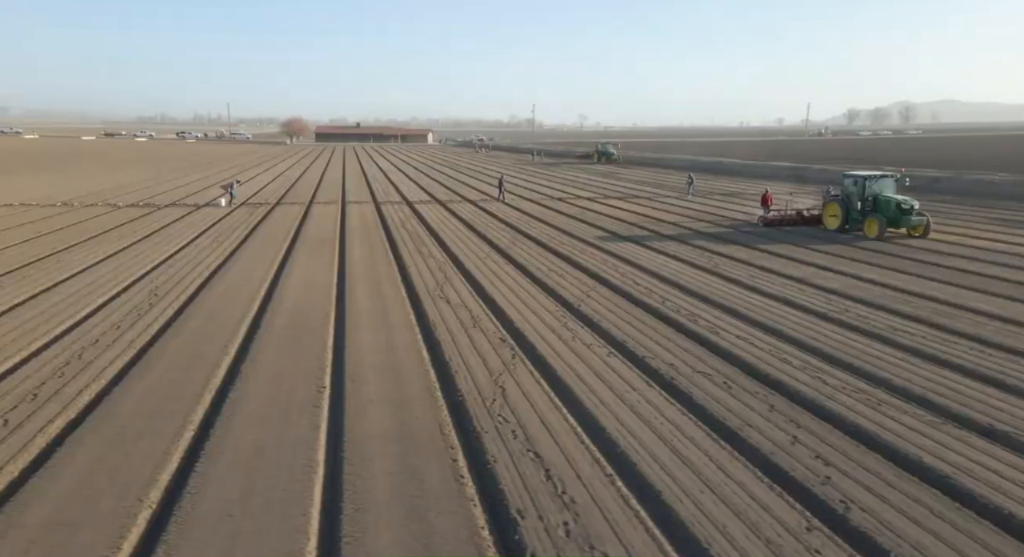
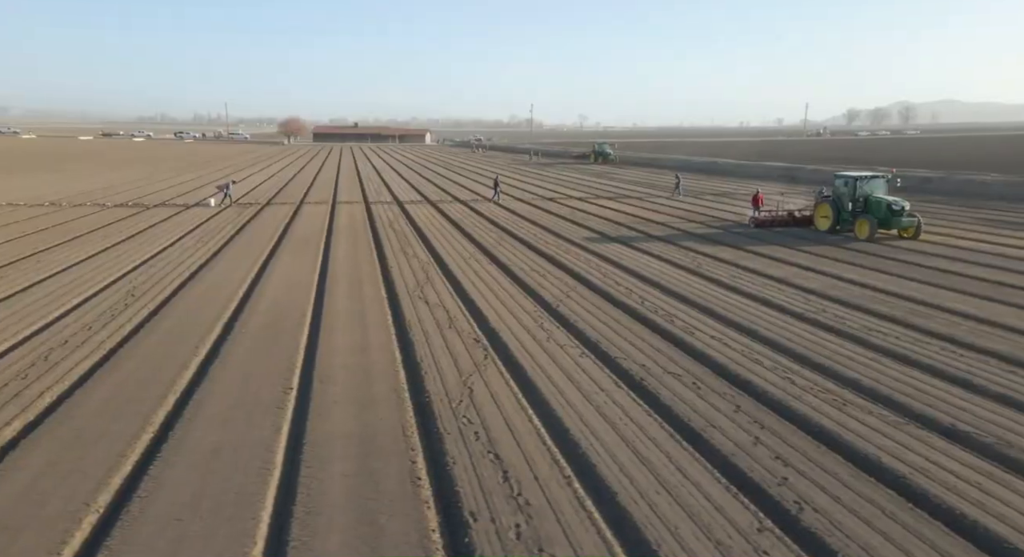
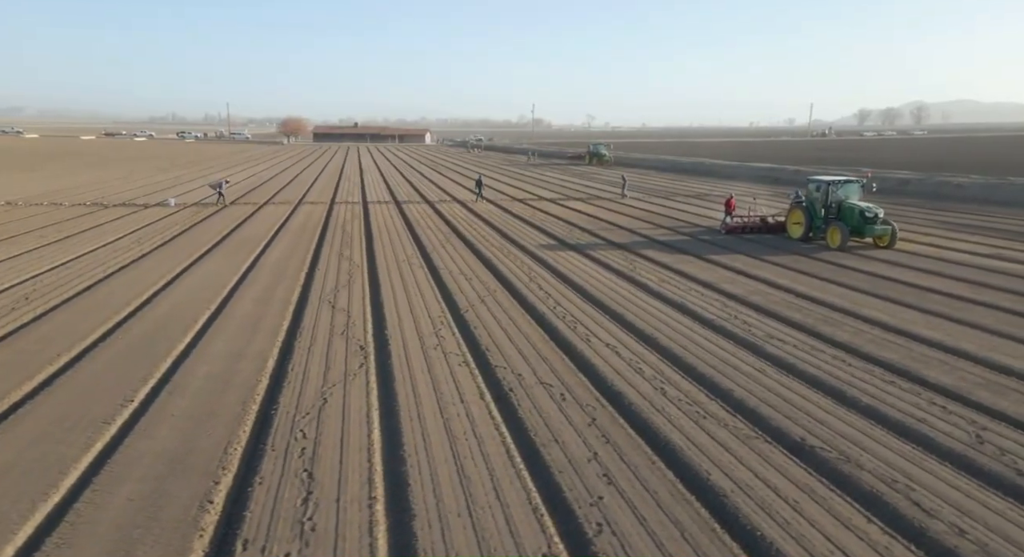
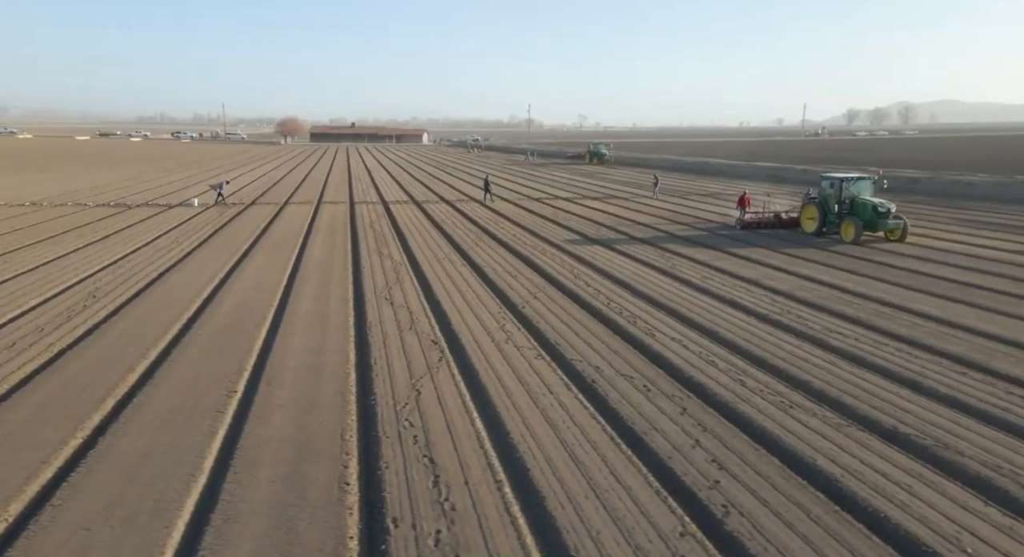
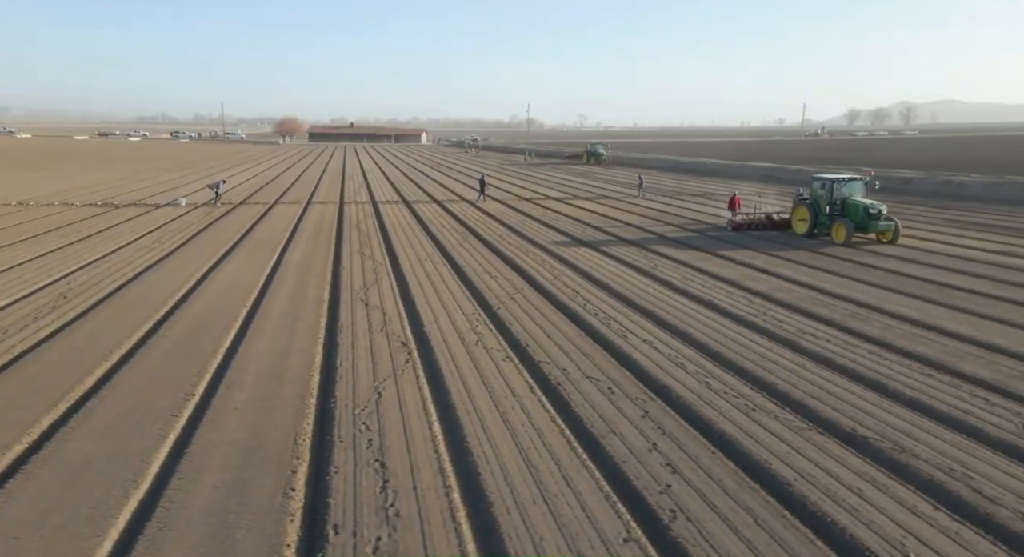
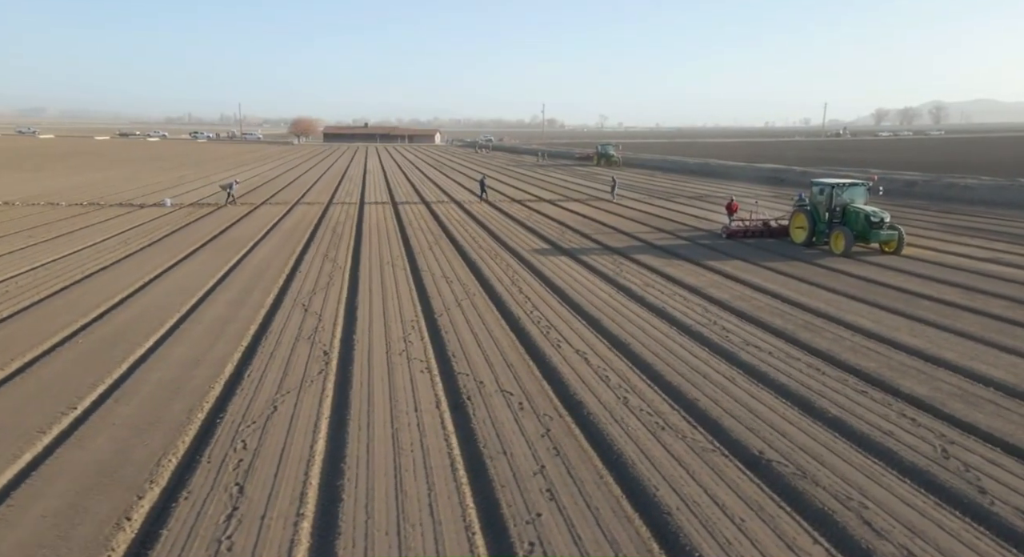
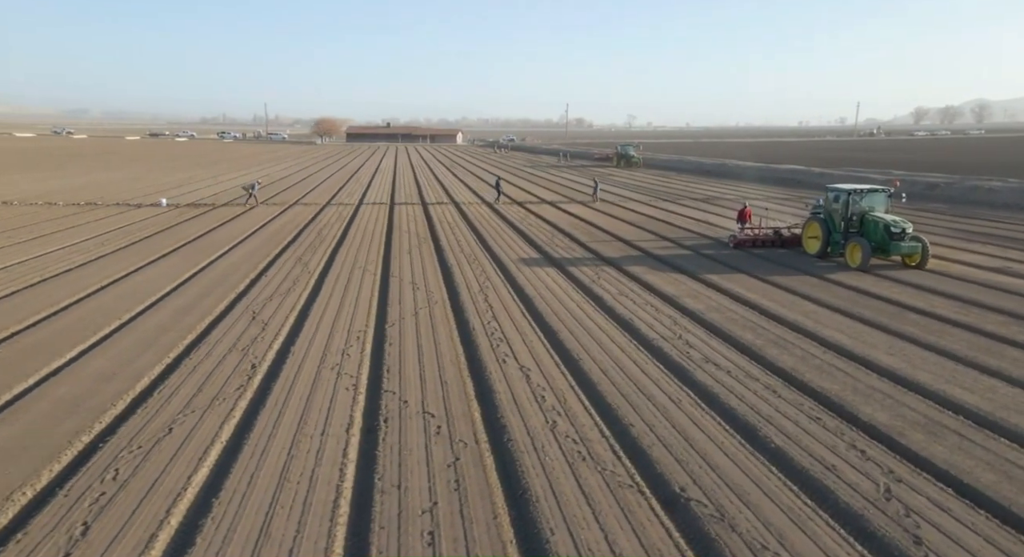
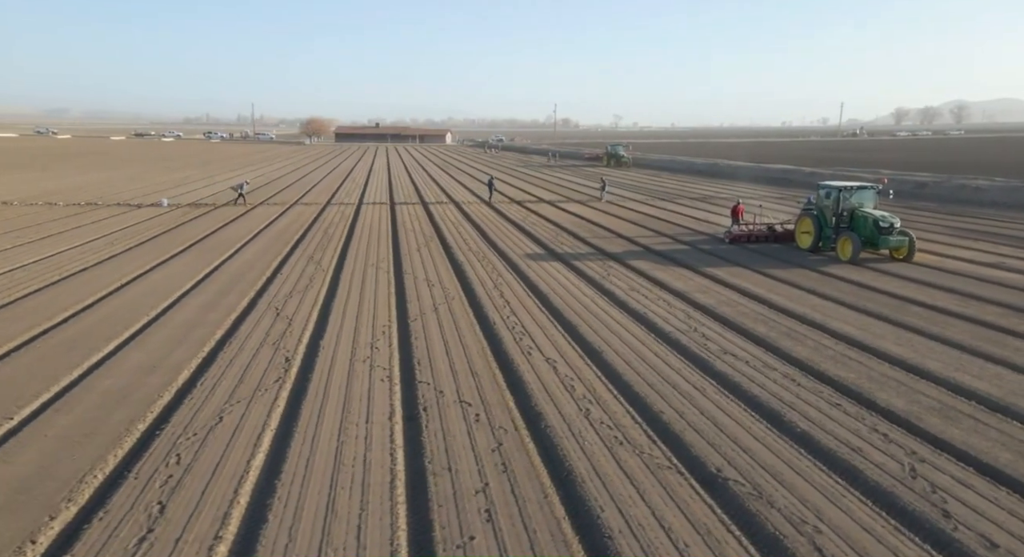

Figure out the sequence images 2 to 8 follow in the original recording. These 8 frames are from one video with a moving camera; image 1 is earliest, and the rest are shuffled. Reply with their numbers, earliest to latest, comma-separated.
2, 4, 5, 3, 6, 8, 7
